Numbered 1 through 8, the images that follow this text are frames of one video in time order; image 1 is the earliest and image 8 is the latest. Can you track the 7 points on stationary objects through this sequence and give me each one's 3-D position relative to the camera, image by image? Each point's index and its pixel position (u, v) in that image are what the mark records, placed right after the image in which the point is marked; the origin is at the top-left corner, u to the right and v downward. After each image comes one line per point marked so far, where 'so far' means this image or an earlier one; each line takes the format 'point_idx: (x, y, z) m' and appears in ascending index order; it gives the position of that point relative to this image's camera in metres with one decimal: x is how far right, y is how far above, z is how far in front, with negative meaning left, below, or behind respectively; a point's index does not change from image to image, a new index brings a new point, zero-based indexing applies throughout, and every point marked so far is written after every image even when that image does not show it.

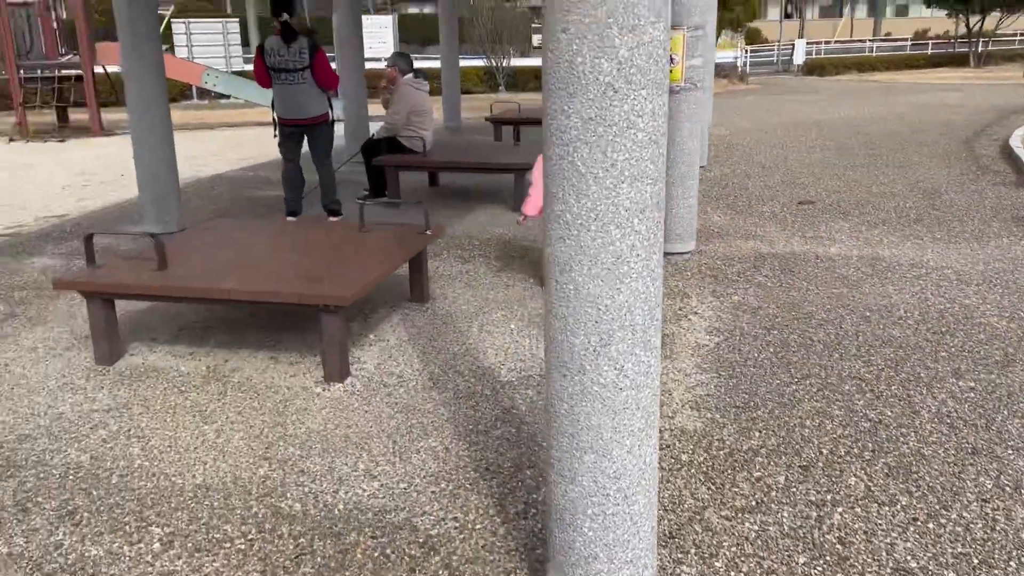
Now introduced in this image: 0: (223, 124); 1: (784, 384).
0: (-4.9, +2.8, +14.7) m
1: (+1.1, -0.4, +3.4) m
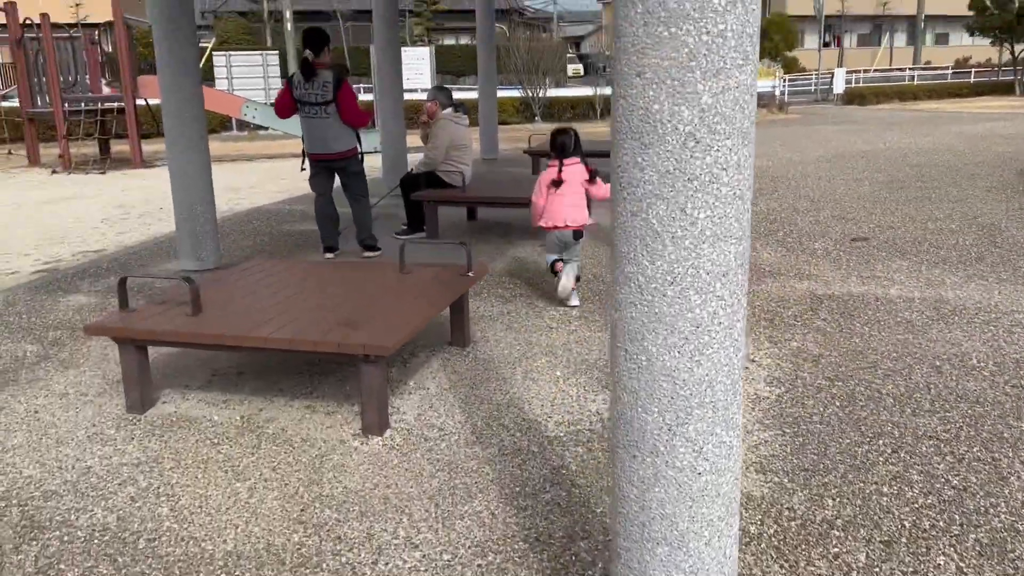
0: (-4.3, +2.2, +14.8) m
1: (+1.3, -0.6, +3.2) m
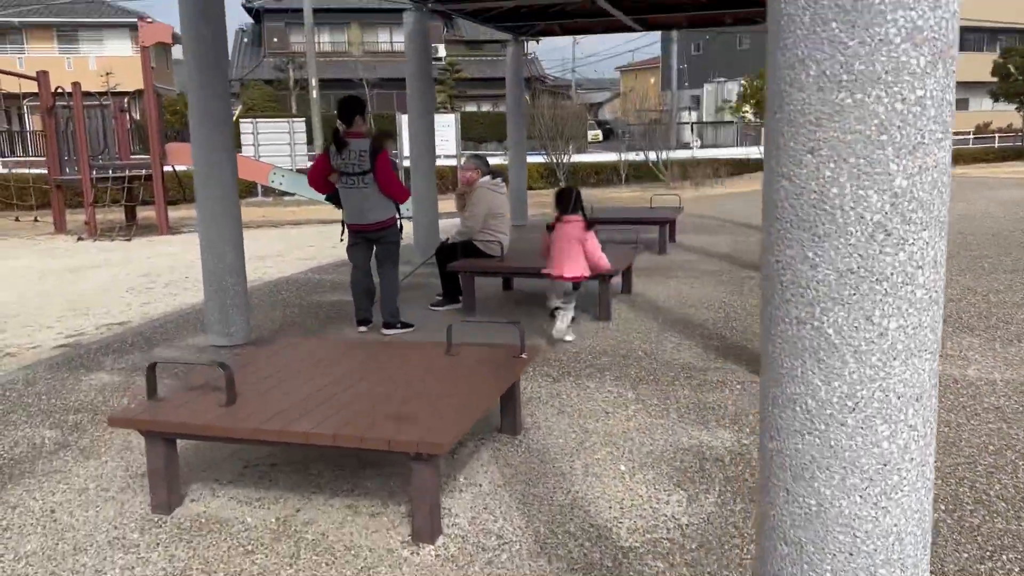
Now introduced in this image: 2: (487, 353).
0: (-3.8, +1.1, +14.7) m
1: (+1.5, -0.9, +2.8) m
2: (-0.1, -0.3, +4.0) m
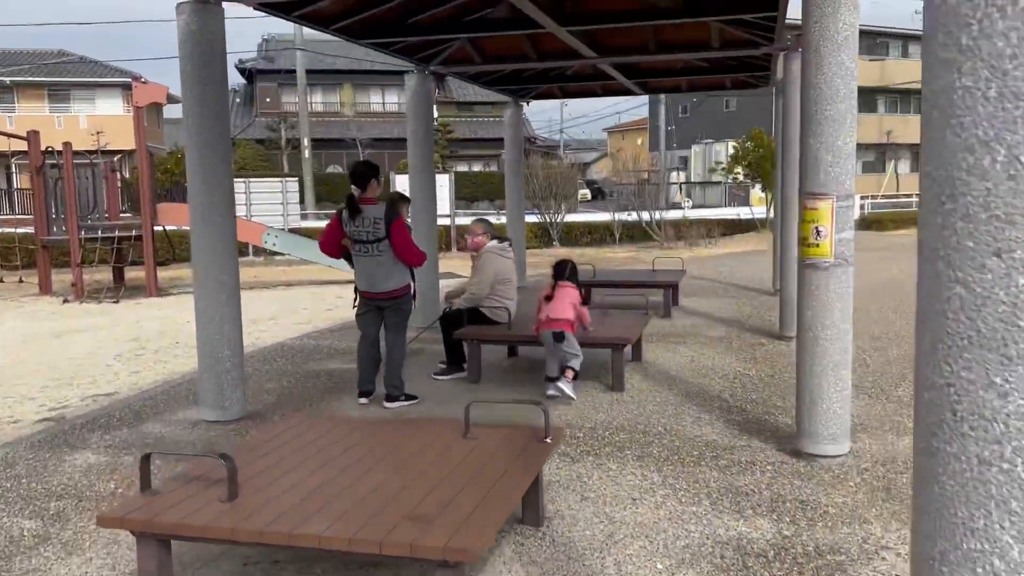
0: (-3.9, +0.1, +14.4) m
1: (+1.6, -1.1, +2.5) m
2: (0.0, -0.6, +3.7) m
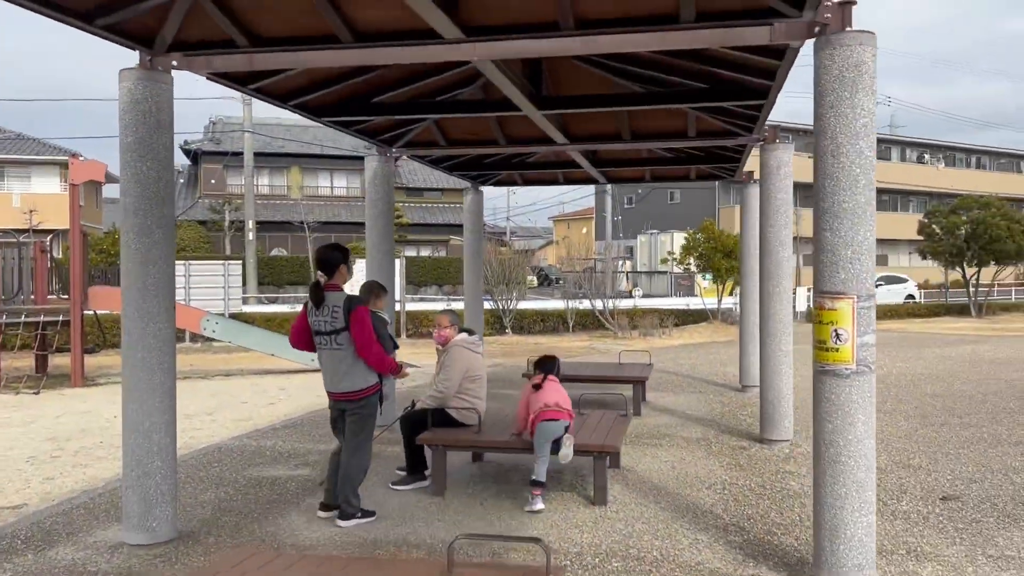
0: (-4.6, -1.3, +13.5) m
1: (+1.6, -1.4, +1.9) m
2: (-0.1, -1.1, +3.1) m
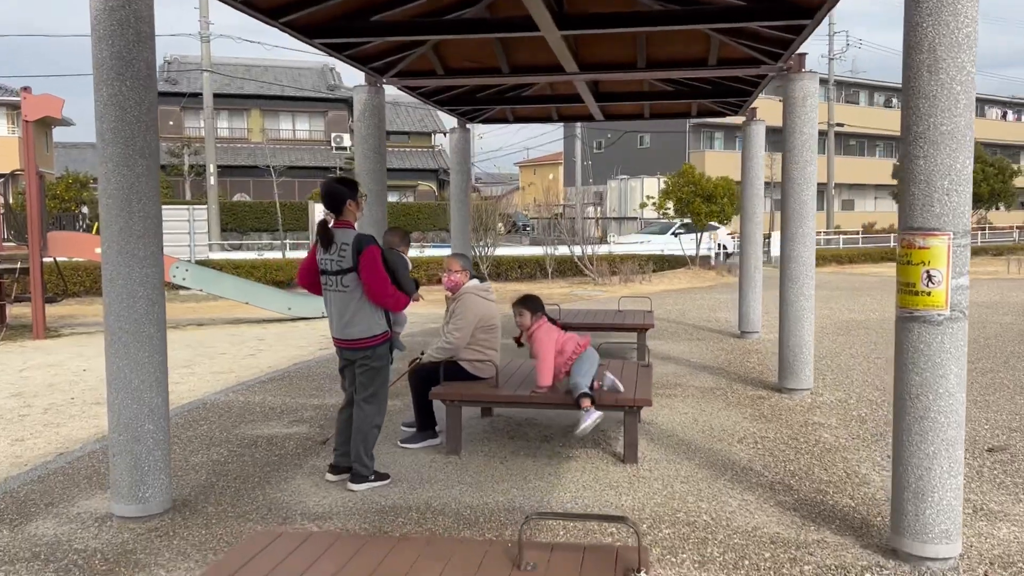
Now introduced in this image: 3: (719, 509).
0: (-4.9, -0.5, +12.9) m
1: (+1.9, -1.3, +1.6) m
2: (+0.2, -0.8, +2.7) m
3: (+1.0, -1.1, +4.3) m
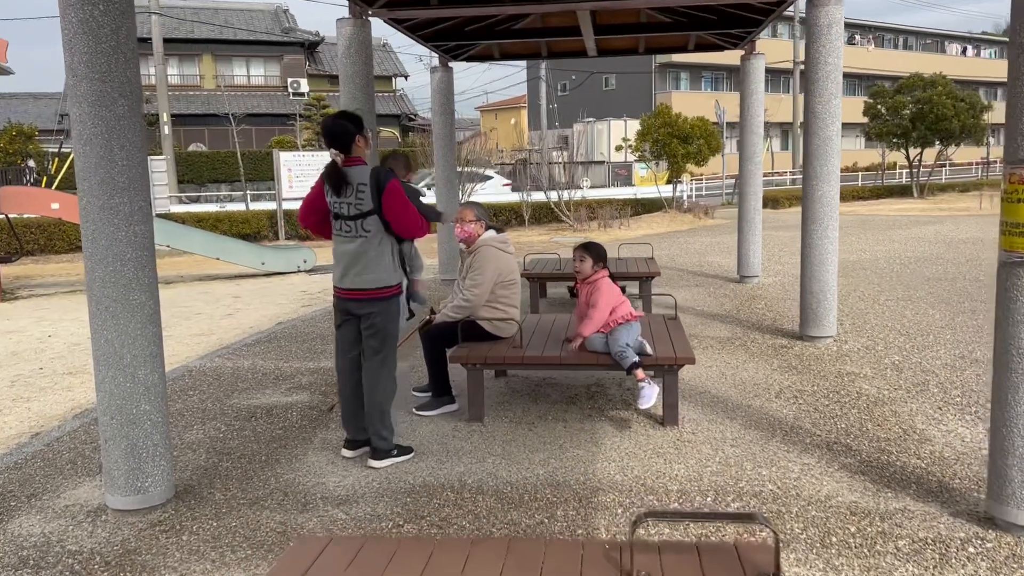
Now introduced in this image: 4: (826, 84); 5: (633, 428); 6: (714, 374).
0: (-5.1, +0.1, +12.2) m
1: (+2.3, -1.2, +1.3) m
2: (+0.5, -0.7, +2.3) m
3: (+1.2, -0.9, +3.9) m
4: (+2.3, +1.5, +6.3) m
5: (+0.7, -0.8, +4.6) m
6: (+1.4, -0.6, +5.8) m
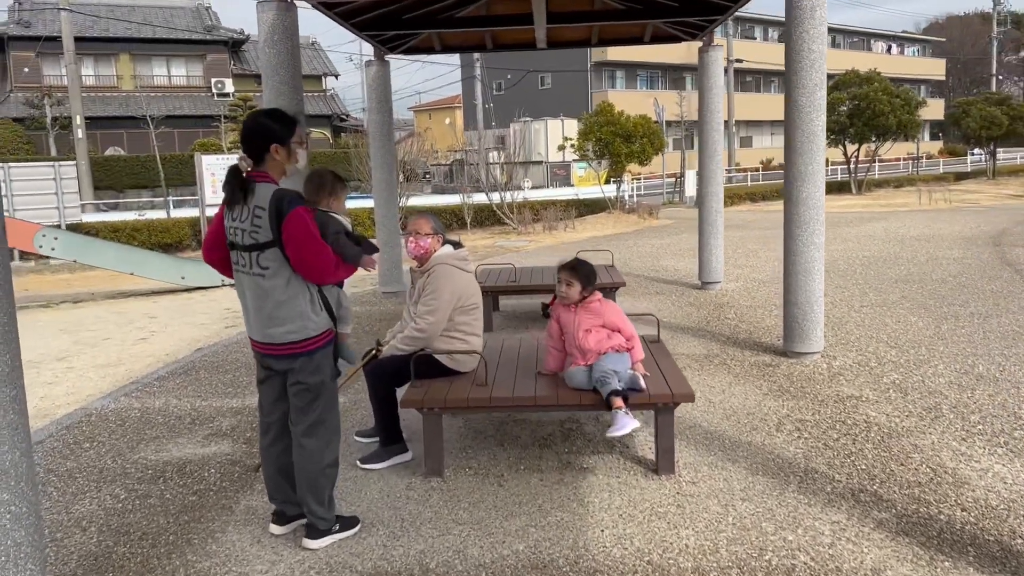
0: (-5.8, -0.2, +11.0) m
1: (+2.4, -1.3, +0.7) m
2: (+0.5, -0.8, +1.5) m
3: (+1.1, -1.0, +3.3) m
4: (+2.0, +1.4, +5.7) m
5: (+0.5, -0.9, +3.9) m
6: (+1.1, -0.7, +5.1) m
